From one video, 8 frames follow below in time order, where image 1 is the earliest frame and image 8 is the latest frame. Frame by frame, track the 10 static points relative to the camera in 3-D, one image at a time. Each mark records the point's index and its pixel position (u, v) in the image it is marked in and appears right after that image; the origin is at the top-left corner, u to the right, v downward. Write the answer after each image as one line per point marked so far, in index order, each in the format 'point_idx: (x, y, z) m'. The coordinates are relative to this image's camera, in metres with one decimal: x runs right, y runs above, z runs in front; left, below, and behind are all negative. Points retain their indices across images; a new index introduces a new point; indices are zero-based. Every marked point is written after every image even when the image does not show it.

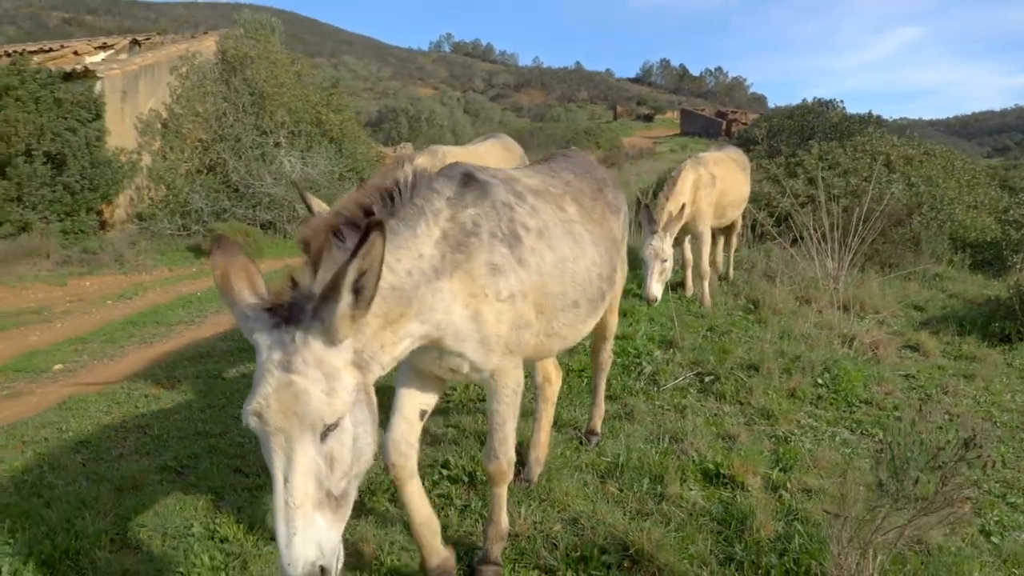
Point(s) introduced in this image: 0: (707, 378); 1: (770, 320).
0: (+1.5, -0.7, +6.2) m
1: (+2.5, -0.3, +7.7) m
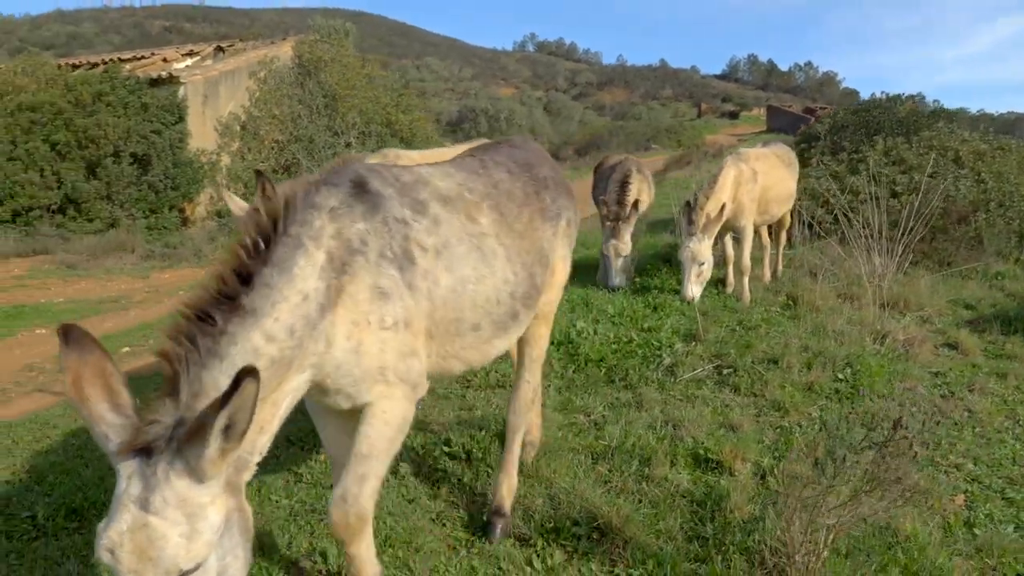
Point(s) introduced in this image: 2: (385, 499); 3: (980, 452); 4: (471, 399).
0: (+1.7, -0.7, +6.2) m
1: (+2.8, -0.3, +7.7) m
2: (-0.7, -1.1, +4.2) m
3: (+2.9, -1.0, +5.0) m
4: (-0.3, -0.8, +5.8) m
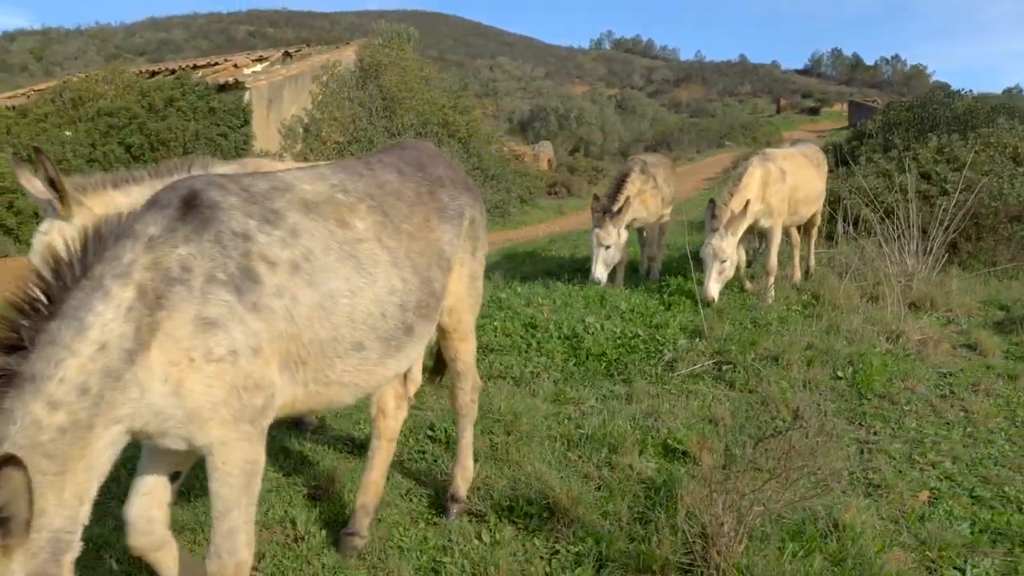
0: (+1.7, -0.6, +6.3) m
1: (+3.0, -0.3, +7.7) m
2: (-0.9, -1.1, +4.5) m
3: (+2.8, -1.0, +4.9) m
4: (-0.3, -0.8, +6.1) m
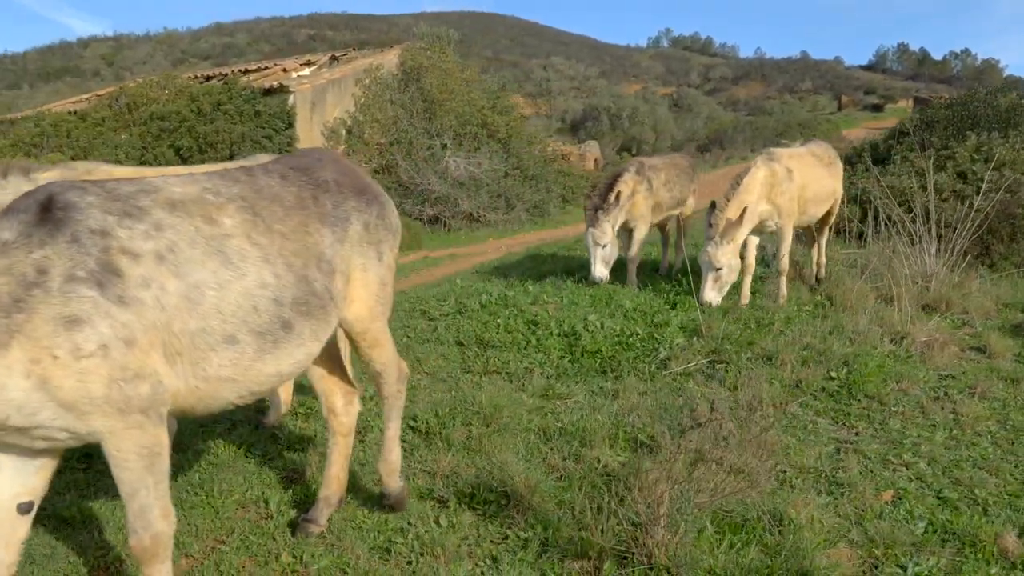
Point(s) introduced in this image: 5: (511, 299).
0: (+1.7, -0.6, +6.4) m
1: (+3.0, -0.3, +7.7) m
2: (-1.1, -1.0, +4.7) m
3: (+2.6, -1.0, +4.9) m
4: (-0.3, -0.7, +6.3) m
5: (0.0, -0.1, +8.1) m
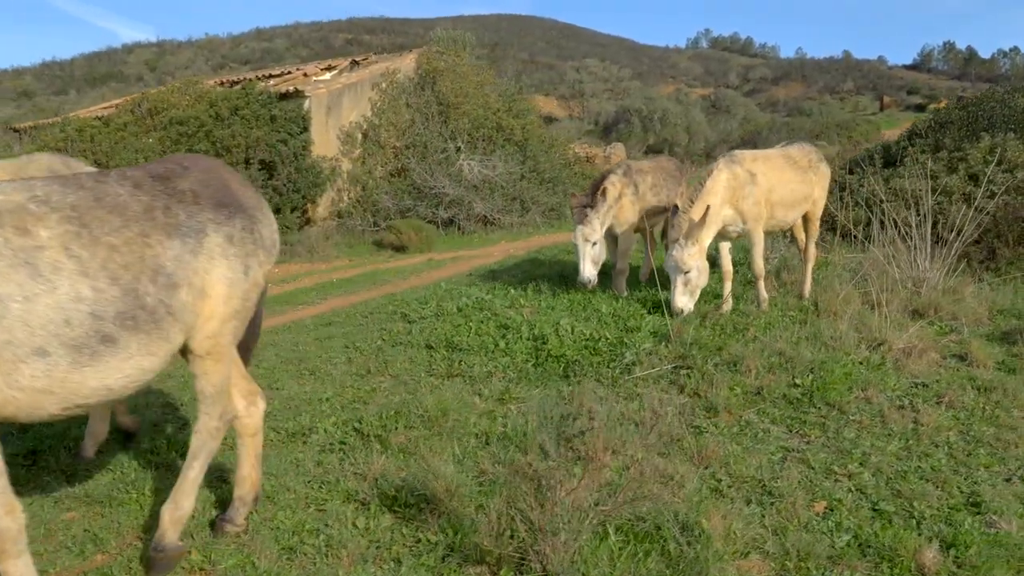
0: (+1.4, -0.7, +6.3) m
1: (+2.8, -0.3, +7.5) m
2: (-1.4, -1.1, +4.8) m
3: (+2.2, -1.1, +4.8) m
4: (-0.7, -0.8, +6.3) m
5: (-0.3, -0.1, +8.1) m
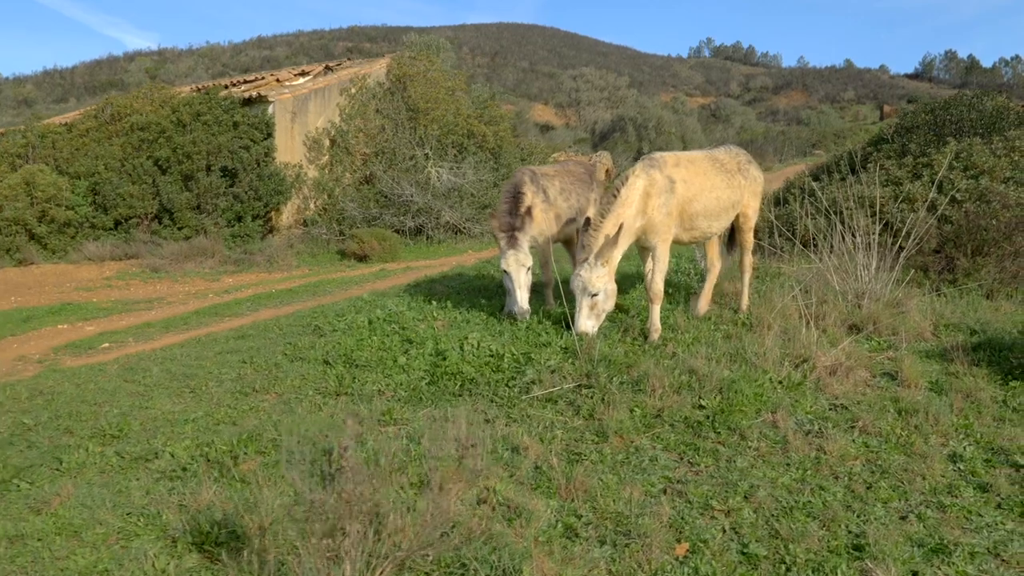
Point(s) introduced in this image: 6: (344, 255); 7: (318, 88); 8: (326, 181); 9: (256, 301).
0: (+0.5, -0.8, +5.9) m
1: (+2.0, -0.4, +7.0) m
2: (-2.3, -1.1, +4.3) m
3: (+1.4, -1.1, +4.3) m
4: (-1.5, -0.8, +5.9) m
5: (-1.1, -0.3, +7.6) m
6: (-3.7, +0.7, +17.5) m
7: (-4.8, +4.9, +19.7) m
8: (-4.5, +2.6, +19.5) m
9: (-3.6, -0.2, +11.1) m
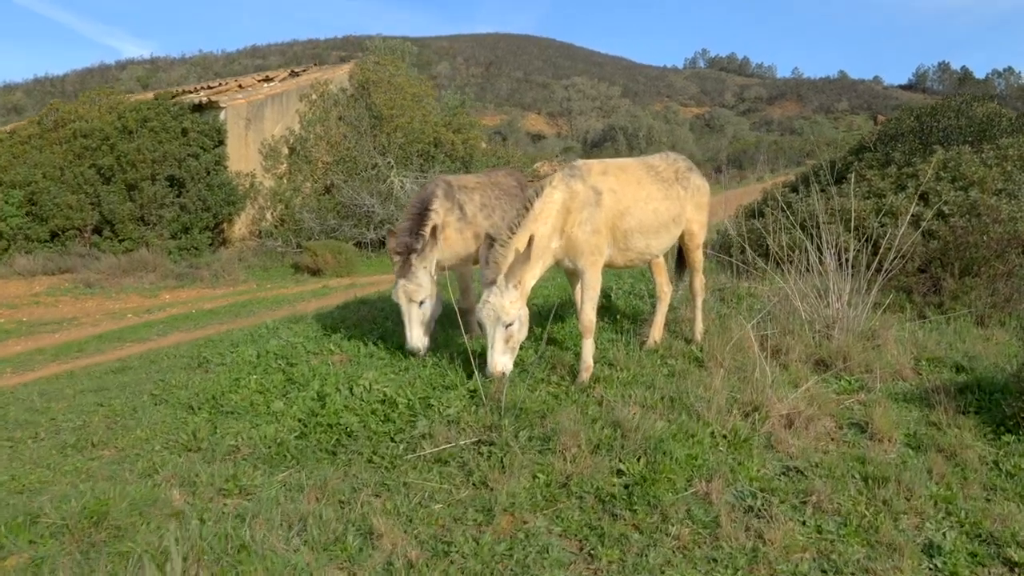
0: (-0.2, -1.0, +4.8) m
1: (+1.3, -0.7, +6.0) m
2: (-3.0, -1.3, +3.3) m
3: (+0.7, -1.3, +3.3) m
4: (-2.2, -1.1, +4.8) m
5: (-1.8, -0.5, +6.6) m
6: (-4.4, +0.4, +16.4) m
7: (-5.5, +4.6, +18.7) m
8: (-5.3, +2.2, +18.5) m
9: (-4.3, -0.4, +10.1) m
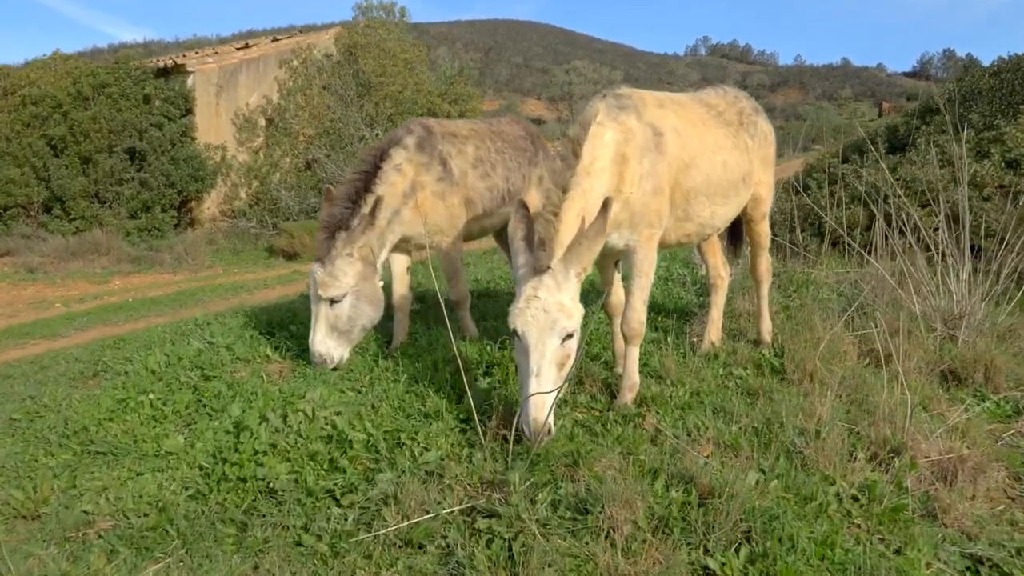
0: (-0.1, -0.9, +3.0) m
1: (+1.3, -0.6, +4.2) m
2: (-2.9, -1.2, +1.5) m
3: (+0.8, -1.3, +1.5) m
4: (-2.1, -1.0, +3.0) m
5: (-1.7, -0.4, +4.8) m
6: (-4.4, +0.6, +14.6) m
7: (-5.5, +4.9, +16.8) m
8: (-5.3, +2.5, +16.6) m
9: (-4.3, -0.3, +8.2) m
